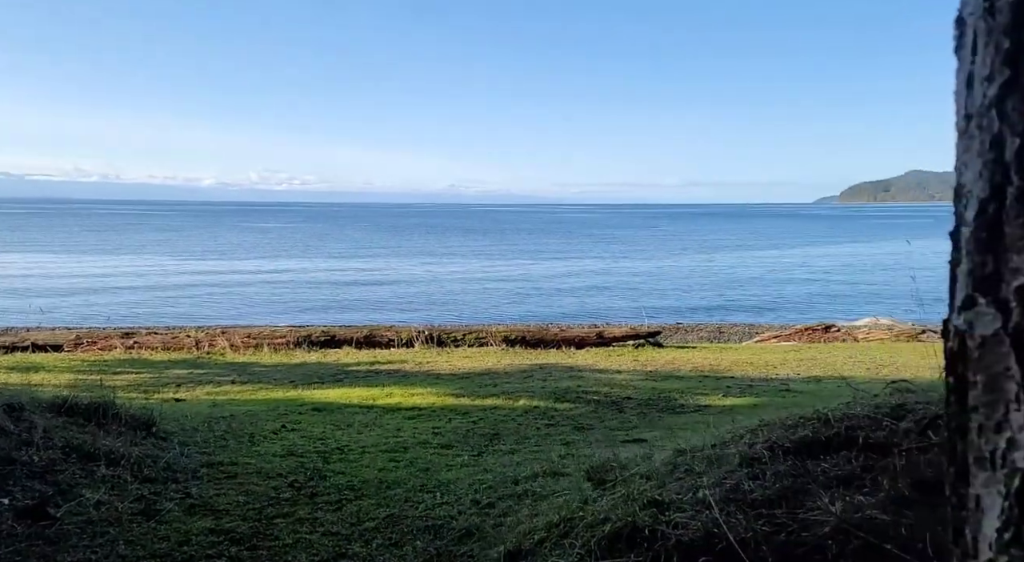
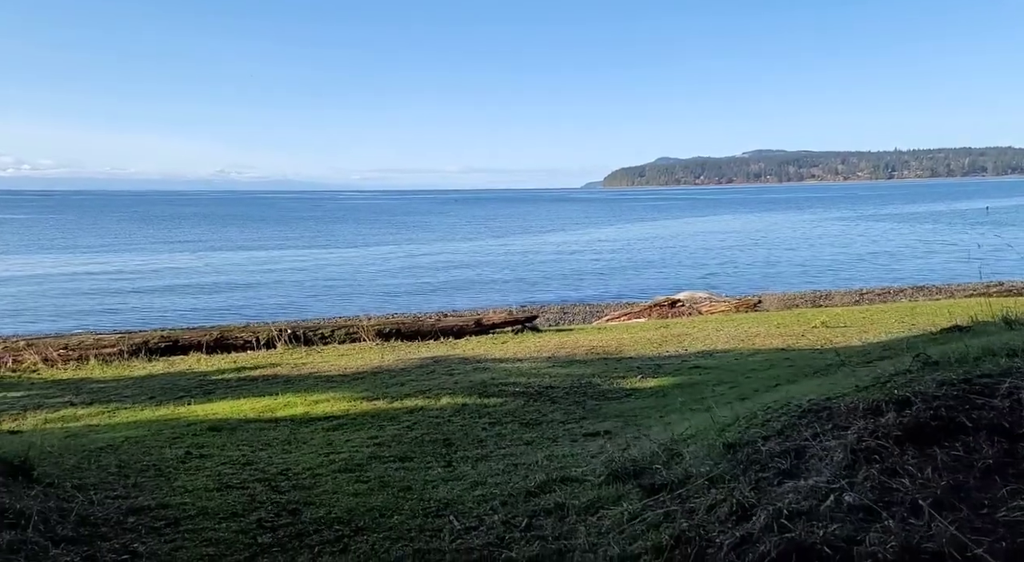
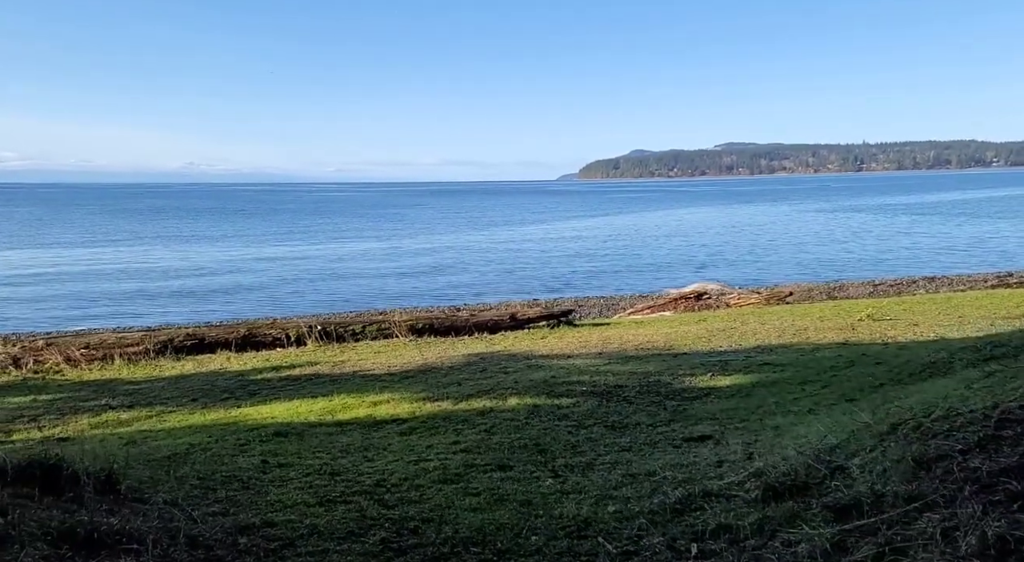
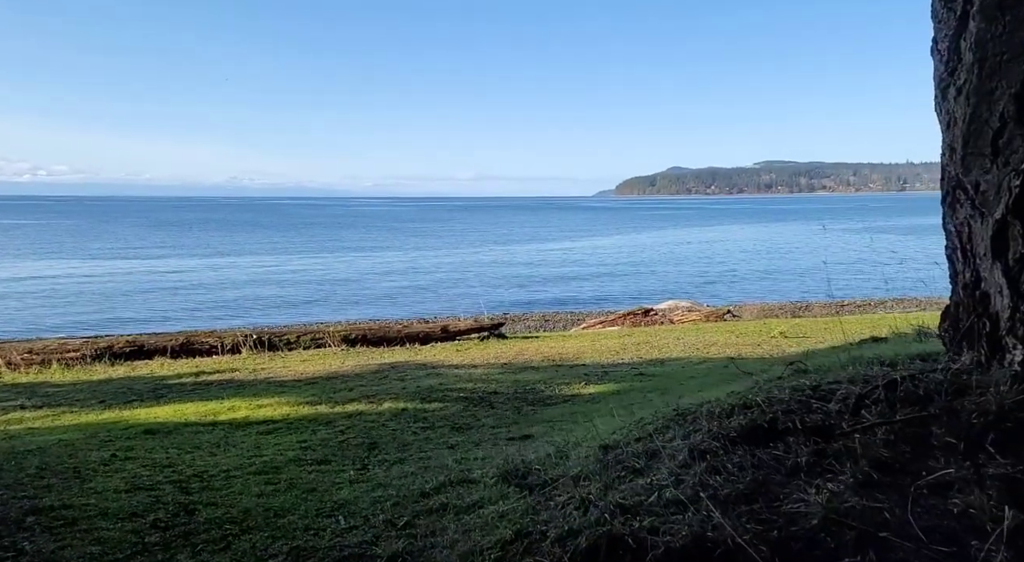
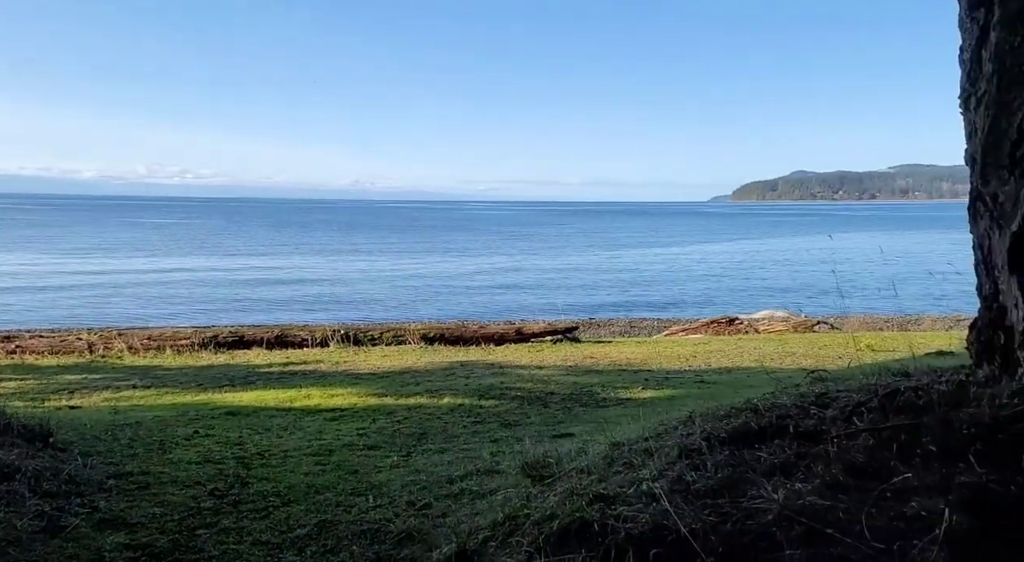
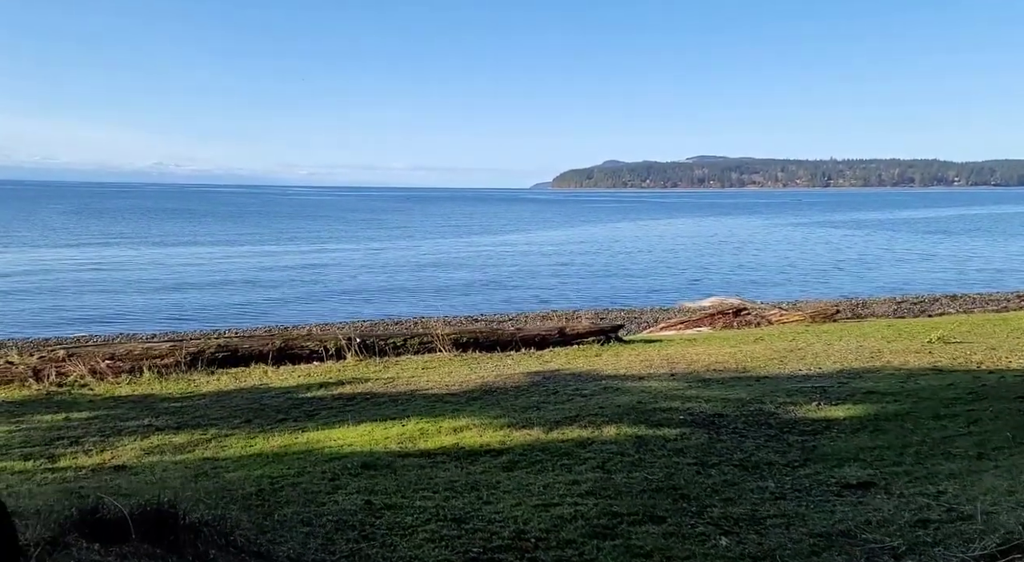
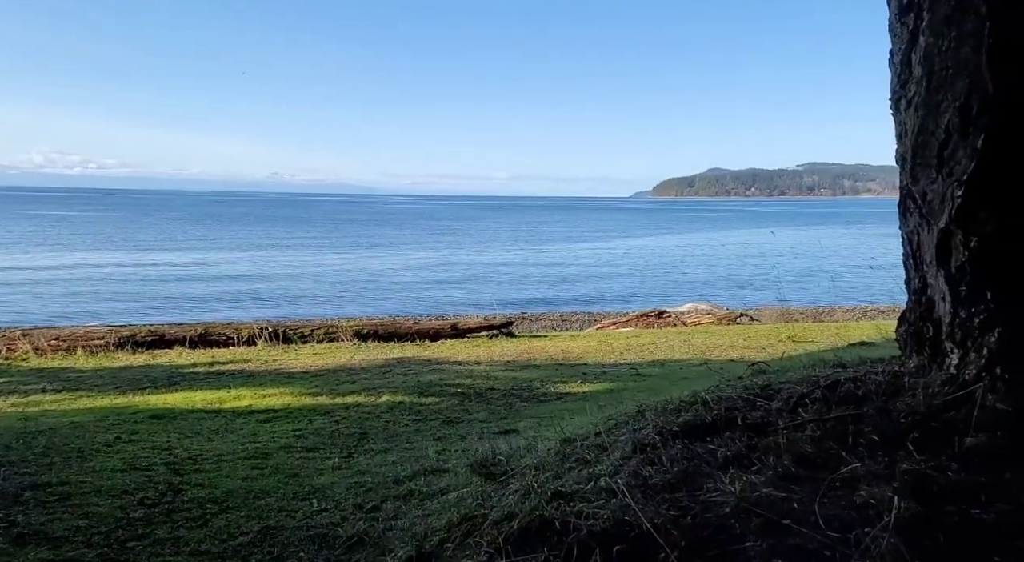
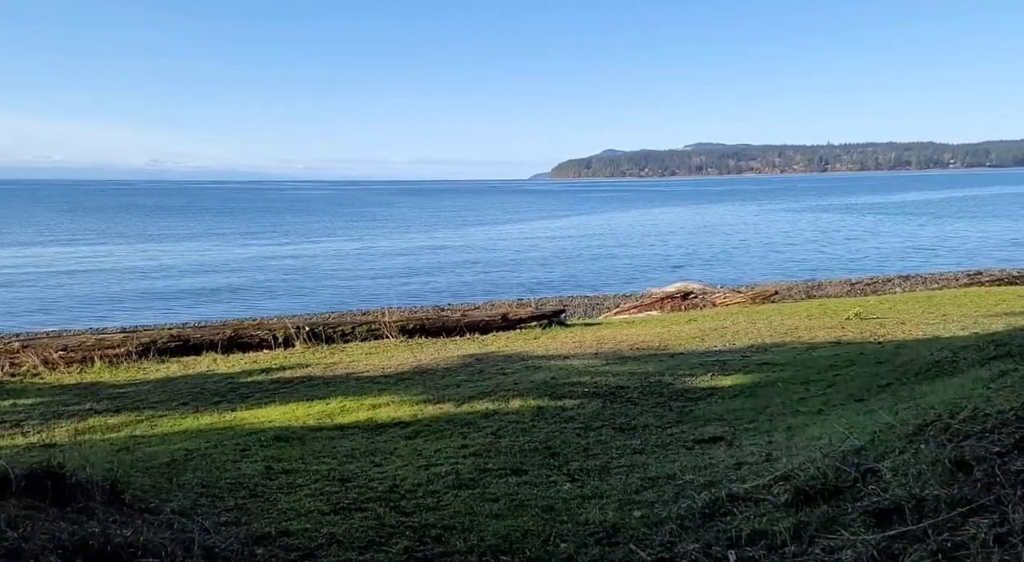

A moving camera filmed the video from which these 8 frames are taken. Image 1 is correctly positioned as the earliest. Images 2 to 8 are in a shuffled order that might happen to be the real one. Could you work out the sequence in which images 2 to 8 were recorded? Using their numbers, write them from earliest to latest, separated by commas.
5, 7, 4, 2, 3, 8, 6
